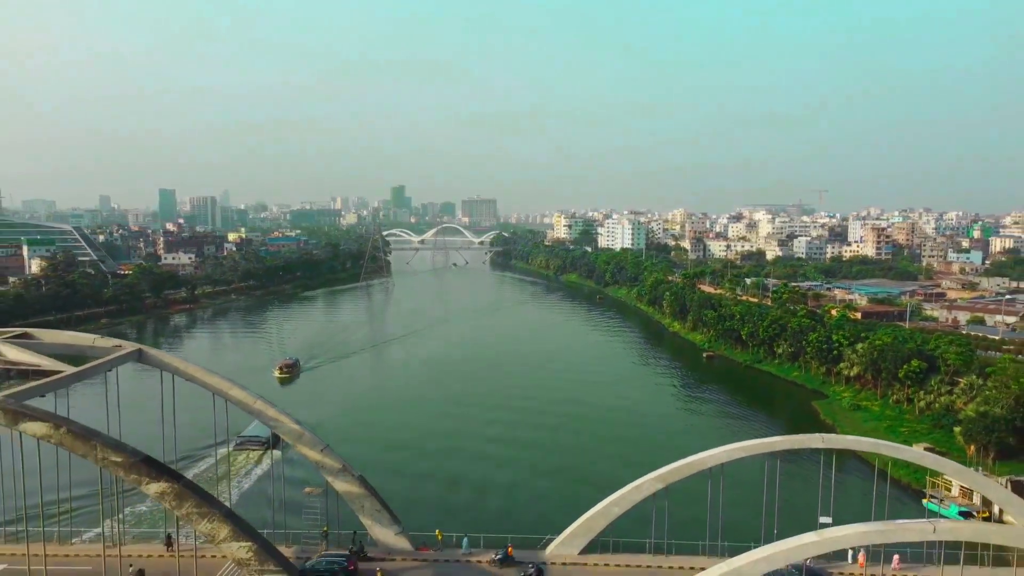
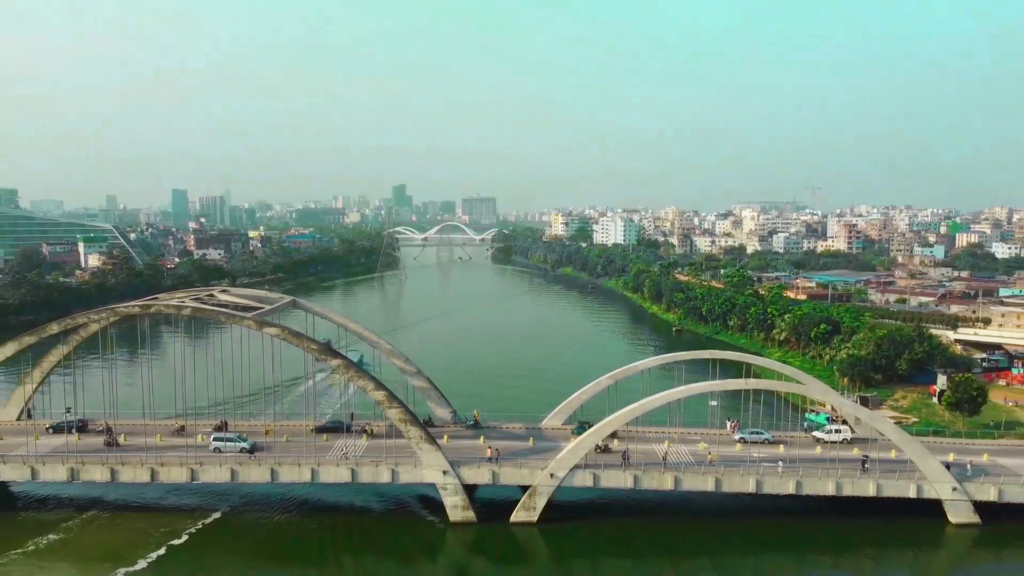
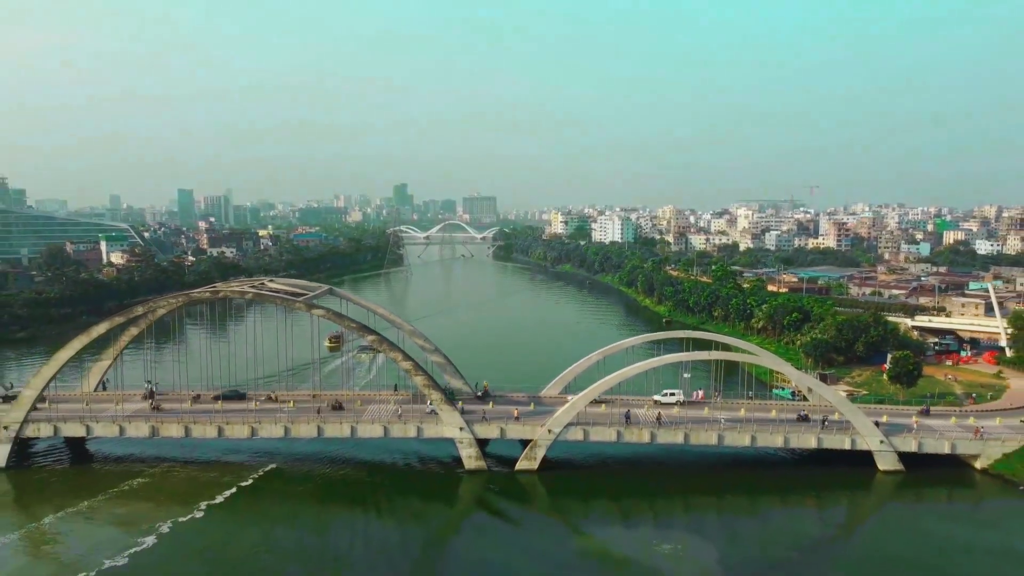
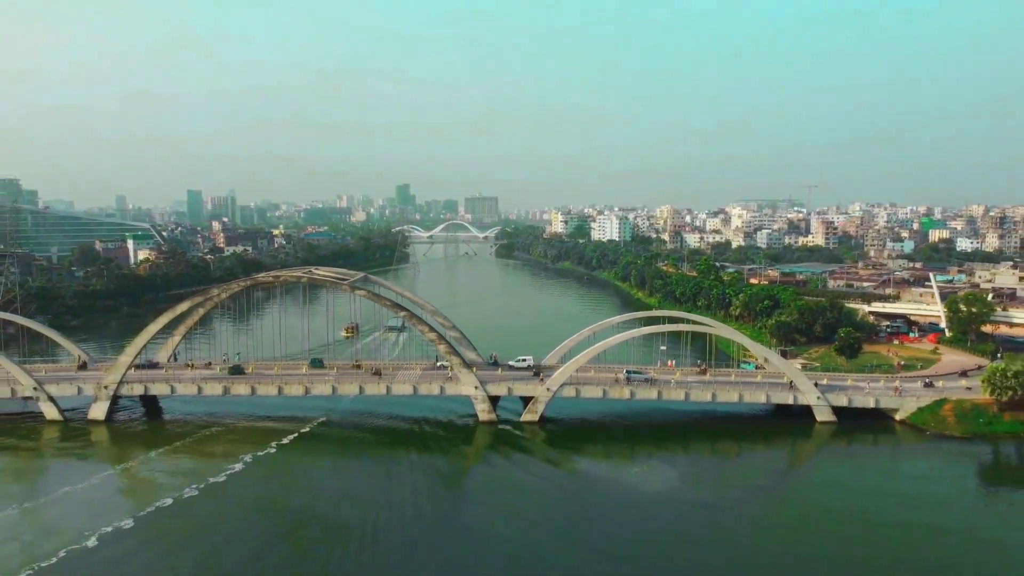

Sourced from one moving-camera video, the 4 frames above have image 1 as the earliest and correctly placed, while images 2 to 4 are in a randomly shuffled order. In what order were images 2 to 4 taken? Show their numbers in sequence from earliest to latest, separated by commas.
2, 3, 4
